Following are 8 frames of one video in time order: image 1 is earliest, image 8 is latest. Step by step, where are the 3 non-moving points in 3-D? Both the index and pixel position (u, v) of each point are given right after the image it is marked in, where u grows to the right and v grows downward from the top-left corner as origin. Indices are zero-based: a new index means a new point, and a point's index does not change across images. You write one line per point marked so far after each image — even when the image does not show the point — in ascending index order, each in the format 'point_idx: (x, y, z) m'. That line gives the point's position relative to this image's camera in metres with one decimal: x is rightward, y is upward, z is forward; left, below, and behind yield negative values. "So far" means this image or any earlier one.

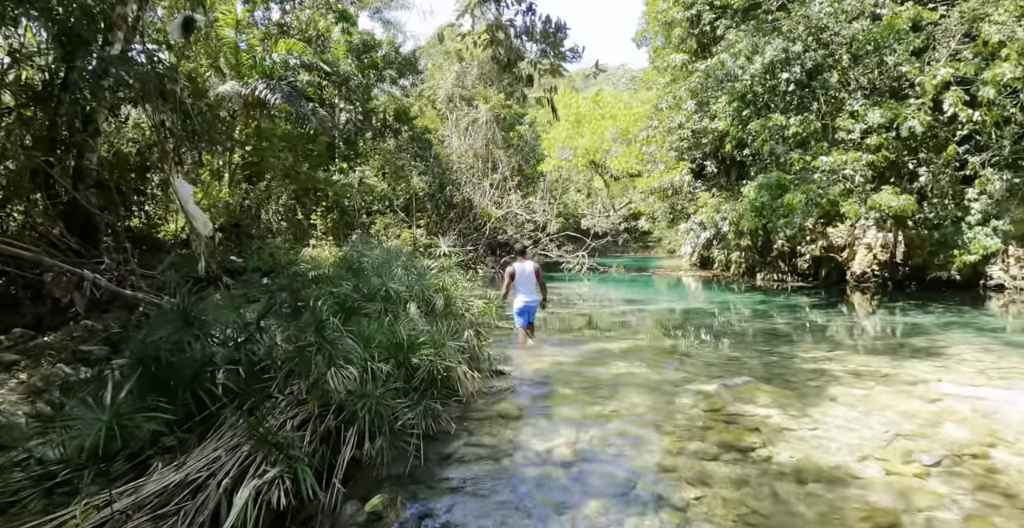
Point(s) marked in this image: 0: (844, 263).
0: (+8.6, 0.0, +15.4) m
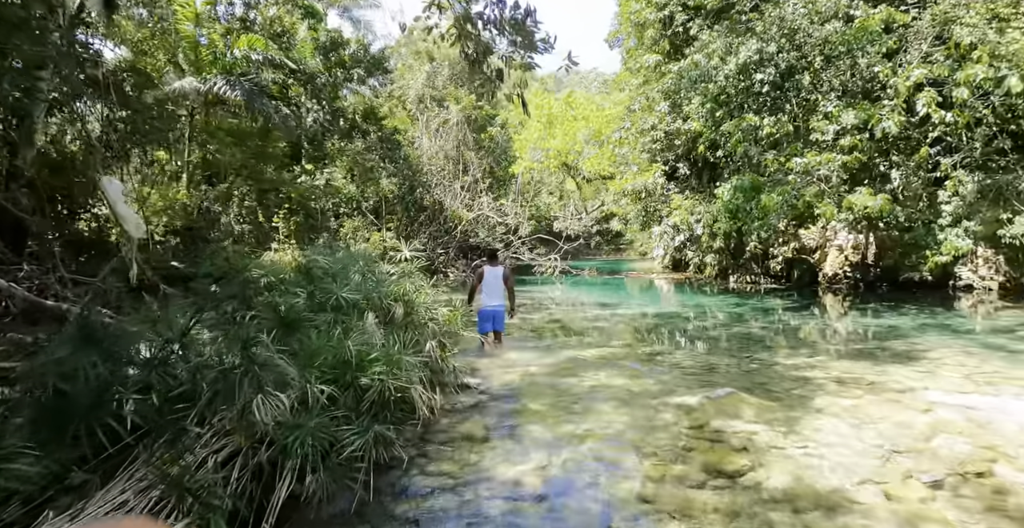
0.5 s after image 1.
0: (+7.9, 0.0, +15.3) m
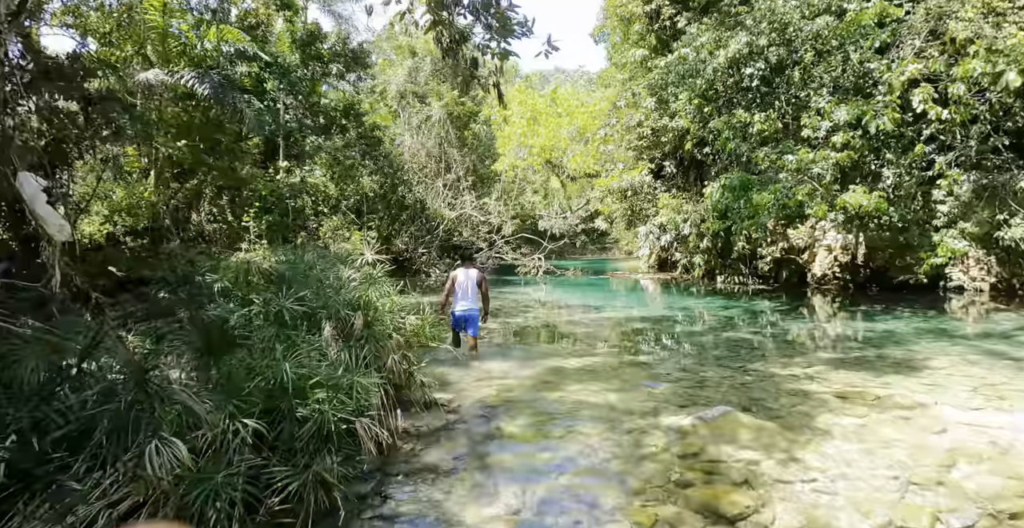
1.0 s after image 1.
0: (+7.4, 0.0, +15.0) m
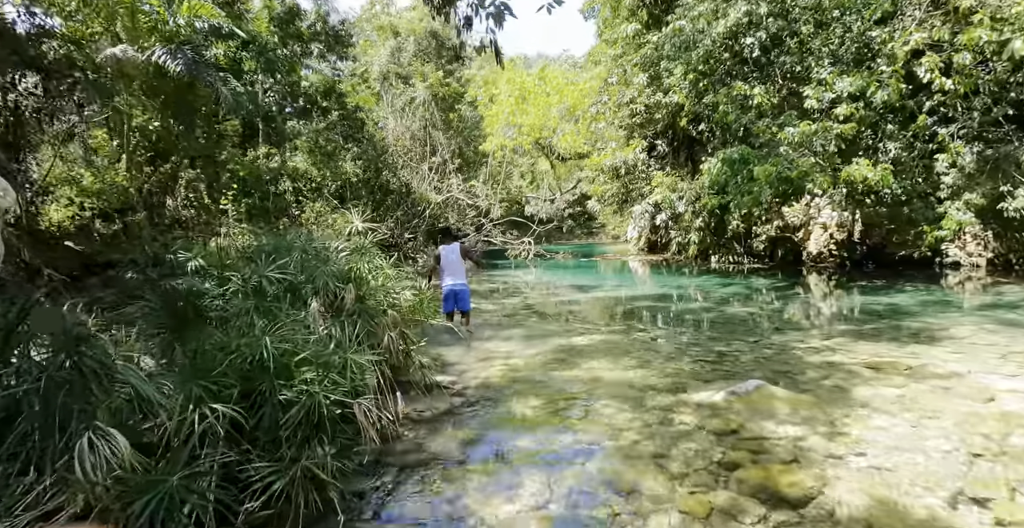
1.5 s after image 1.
0: (+7.2, +0.5, +14.8) m
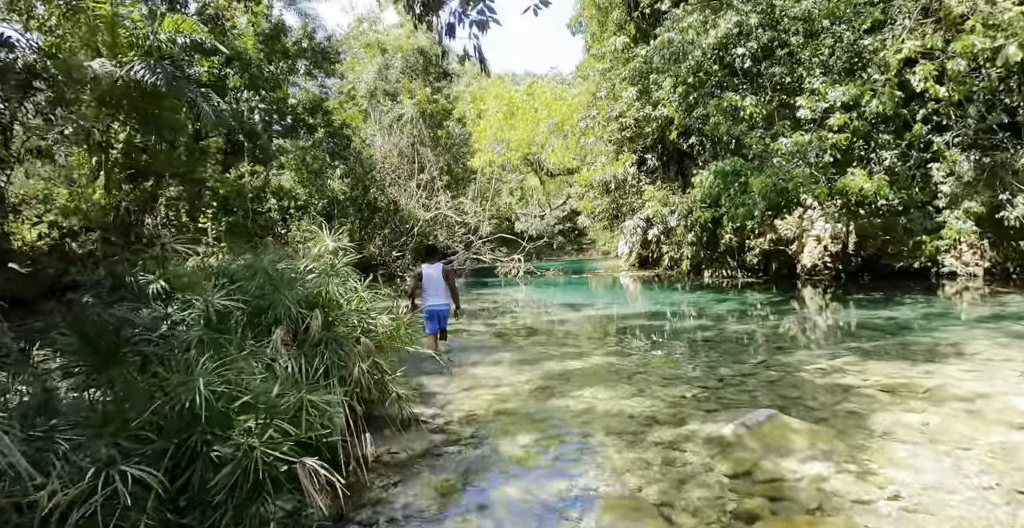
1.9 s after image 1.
0: (+6.9, +0.2, +14.5) m
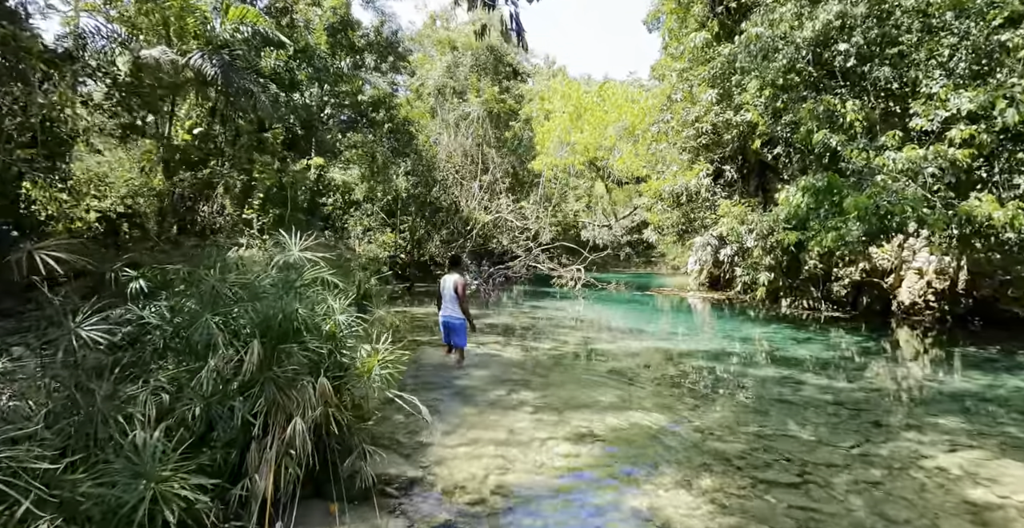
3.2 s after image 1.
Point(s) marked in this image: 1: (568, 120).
0: (+8.1, -0.6, +12.7) m
1: (+1.8, +4.6, +18.9) m
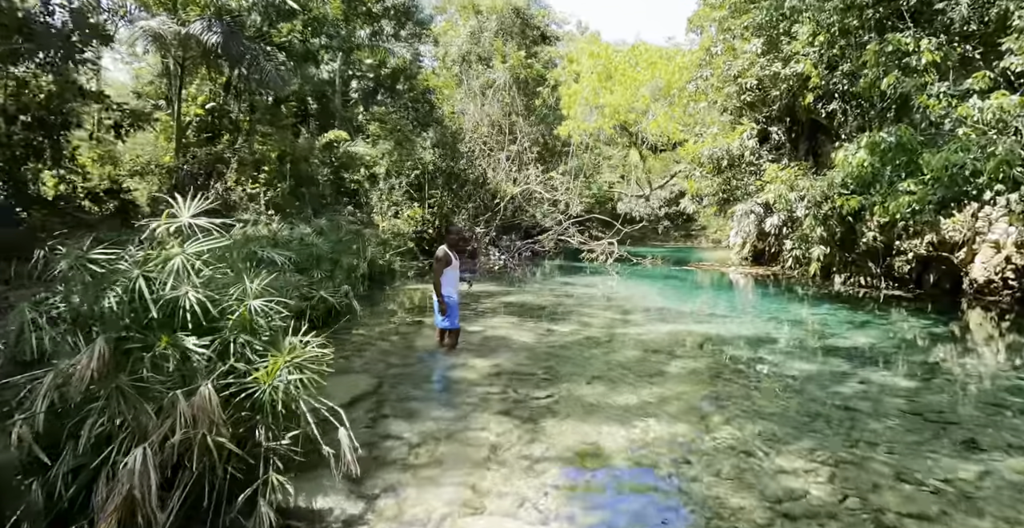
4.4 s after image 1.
0: (+8.6, 0.0, +11.2) m
1: (+2.7, +5.4, +17.6) m
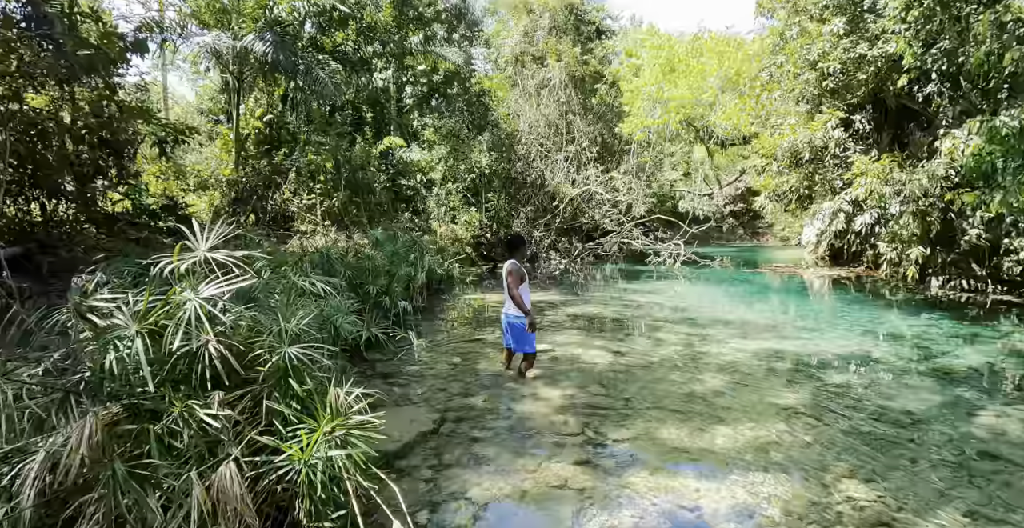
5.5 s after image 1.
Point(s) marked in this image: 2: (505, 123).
0: (+9.7, 0.0, +9.8) m
1: (+4.3, +5.3, +16.7) m
2: (-0.2, +4.0, +16.4) m
